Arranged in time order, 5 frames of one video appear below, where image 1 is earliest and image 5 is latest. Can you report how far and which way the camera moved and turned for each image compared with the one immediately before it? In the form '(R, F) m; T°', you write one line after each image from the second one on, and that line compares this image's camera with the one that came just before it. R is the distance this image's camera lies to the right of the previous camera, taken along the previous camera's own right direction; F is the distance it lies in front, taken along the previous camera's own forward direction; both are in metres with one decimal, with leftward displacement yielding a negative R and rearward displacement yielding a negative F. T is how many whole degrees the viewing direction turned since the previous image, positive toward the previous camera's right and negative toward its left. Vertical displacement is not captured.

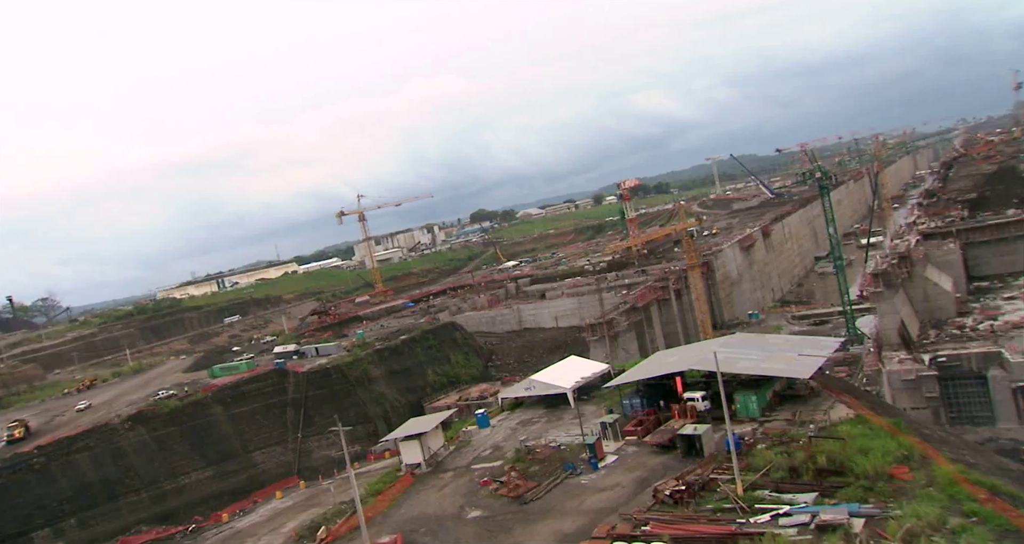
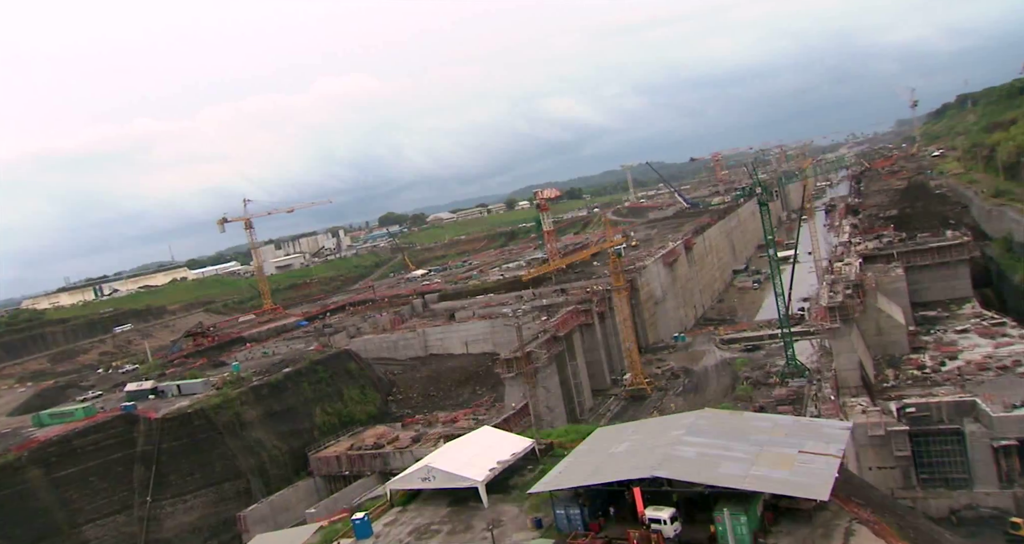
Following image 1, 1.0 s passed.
(+0.3, +3.9) m; +7°
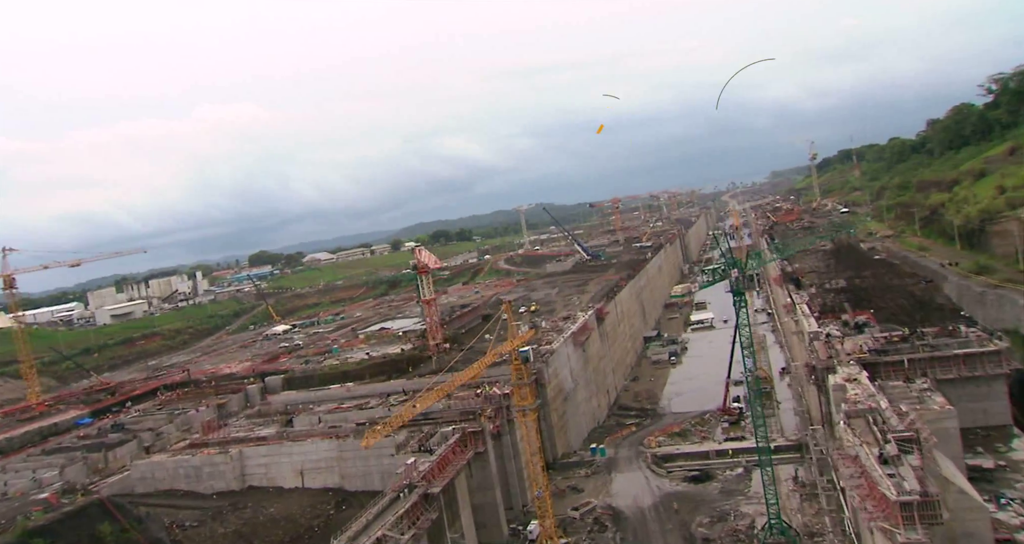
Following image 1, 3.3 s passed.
(+0.9, +9.2) m; +9°
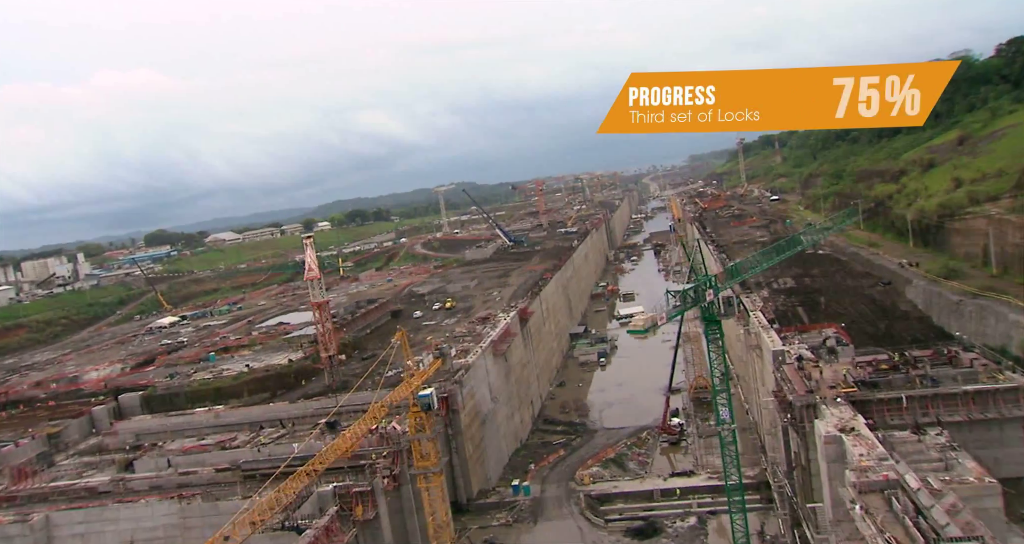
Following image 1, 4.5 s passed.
(+0.5, +4.8) m; +6°
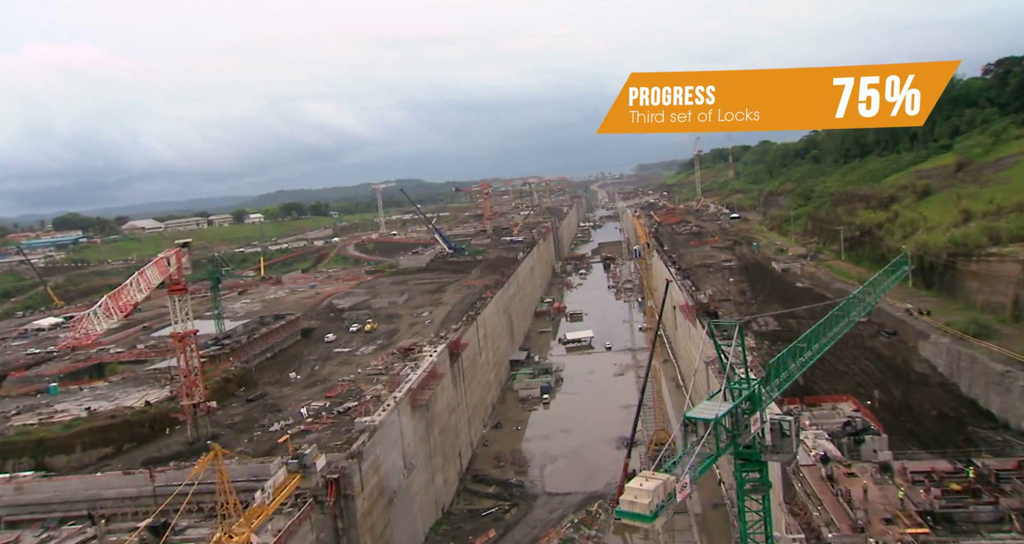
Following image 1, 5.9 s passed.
(+0.5, +5.7) m; +5°
